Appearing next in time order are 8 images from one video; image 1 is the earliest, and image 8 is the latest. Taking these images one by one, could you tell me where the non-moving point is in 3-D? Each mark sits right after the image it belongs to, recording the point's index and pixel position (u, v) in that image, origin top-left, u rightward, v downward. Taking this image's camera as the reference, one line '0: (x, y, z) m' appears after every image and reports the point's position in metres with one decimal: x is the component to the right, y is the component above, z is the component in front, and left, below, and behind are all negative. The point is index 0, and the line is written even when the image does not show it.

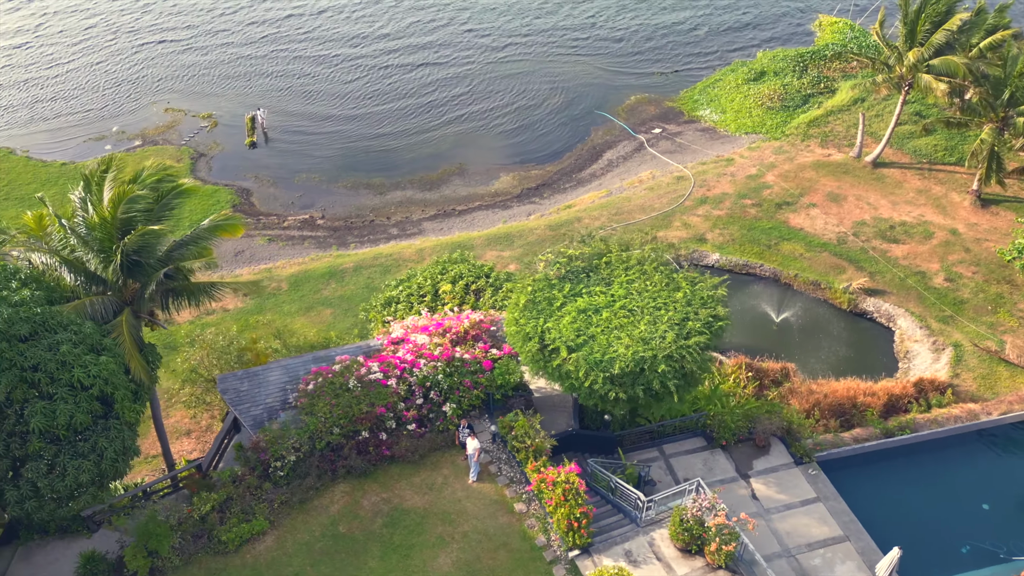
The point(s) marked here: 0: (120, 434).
0: (-6.8, -2.6, +12.6) m
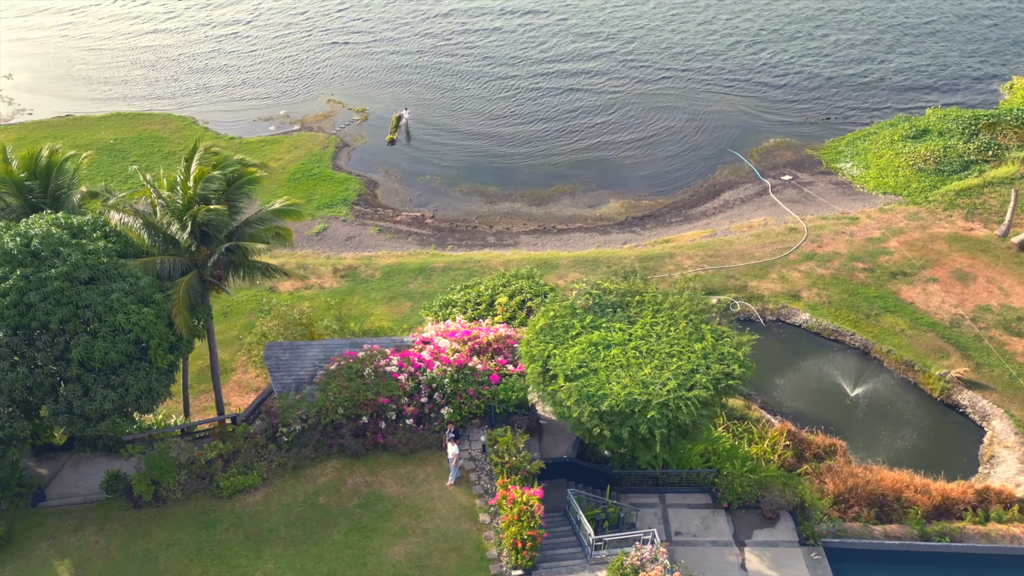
0: (-7.4, -1.8, +14.8) m
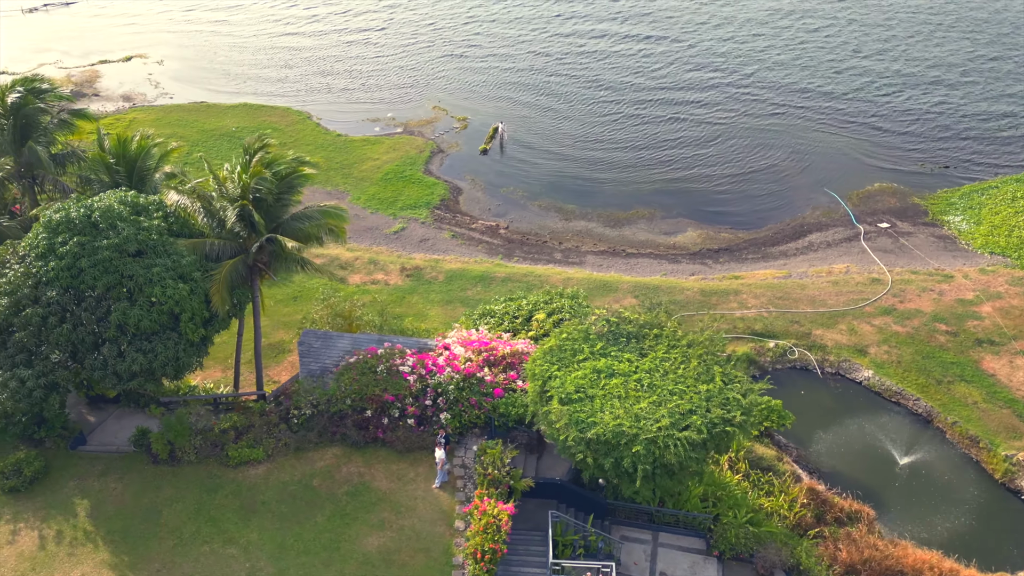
0: (-7.5, -1.3, +16.3) m
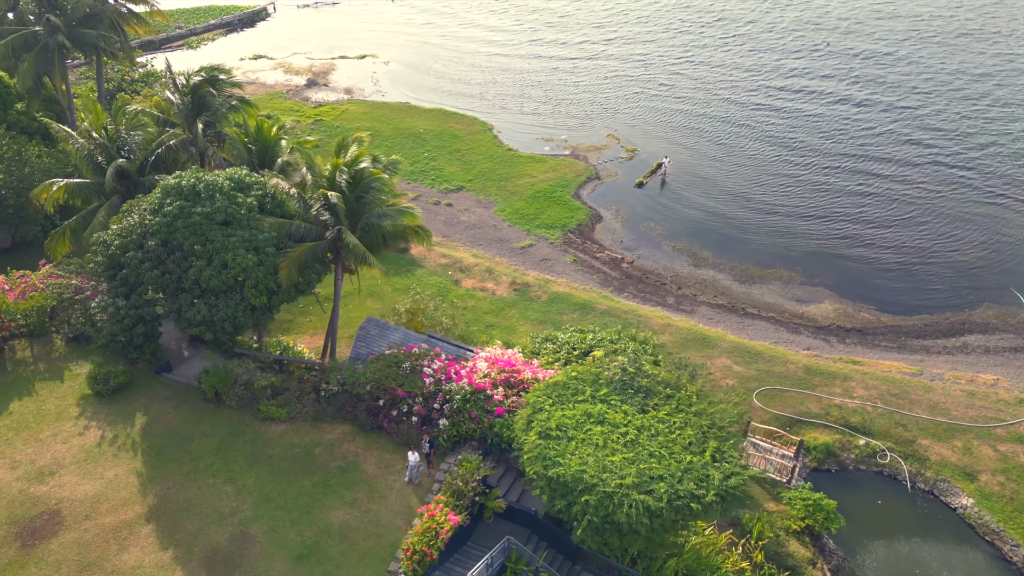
0: (-7.1, -0.4, +19.0) m
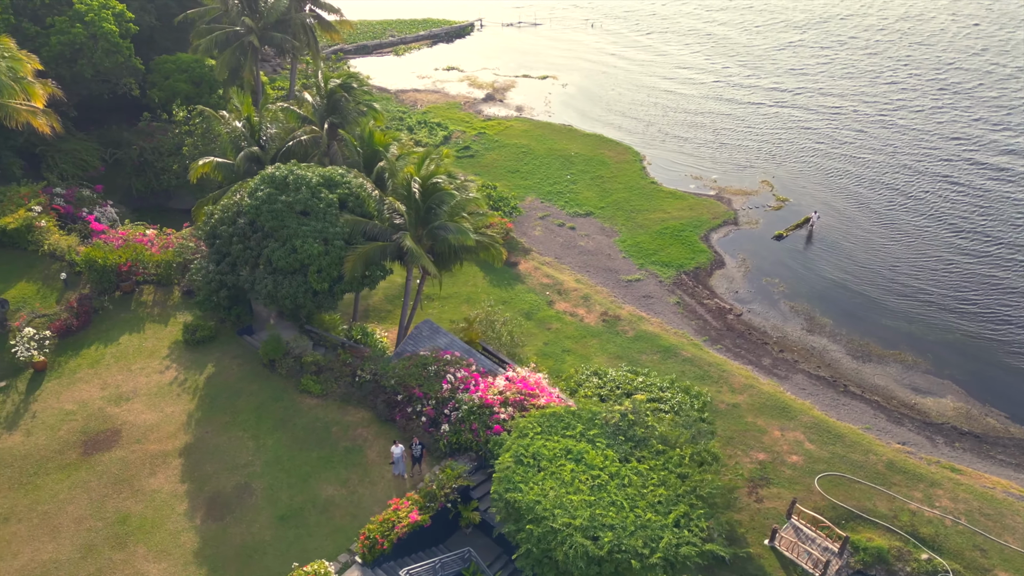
0: (-6.2, +0.1, +21.3) m
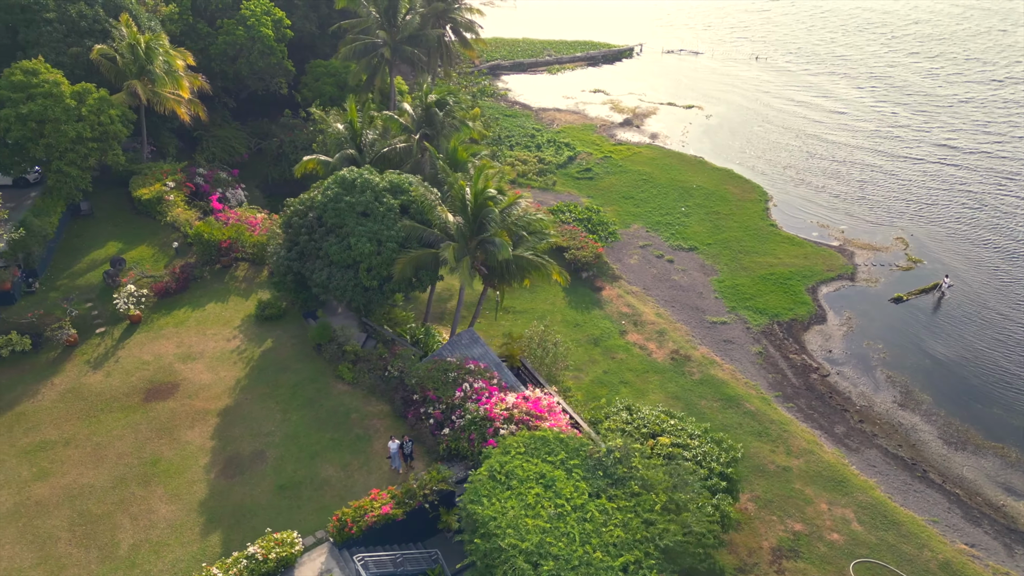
0: (-5.1, +0.2, +23.0) m
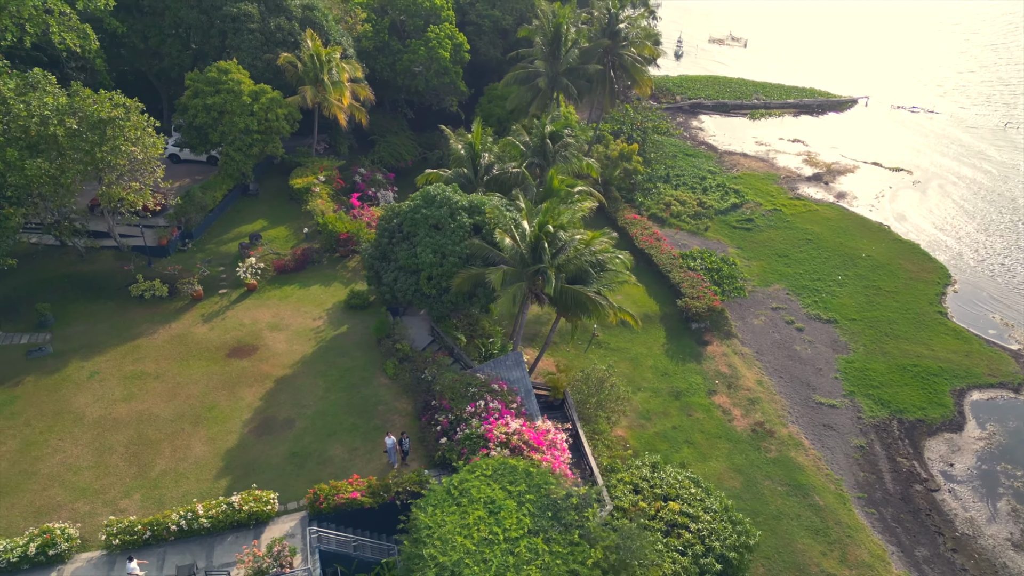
0: (-3.4, +0.1, +24.9) m
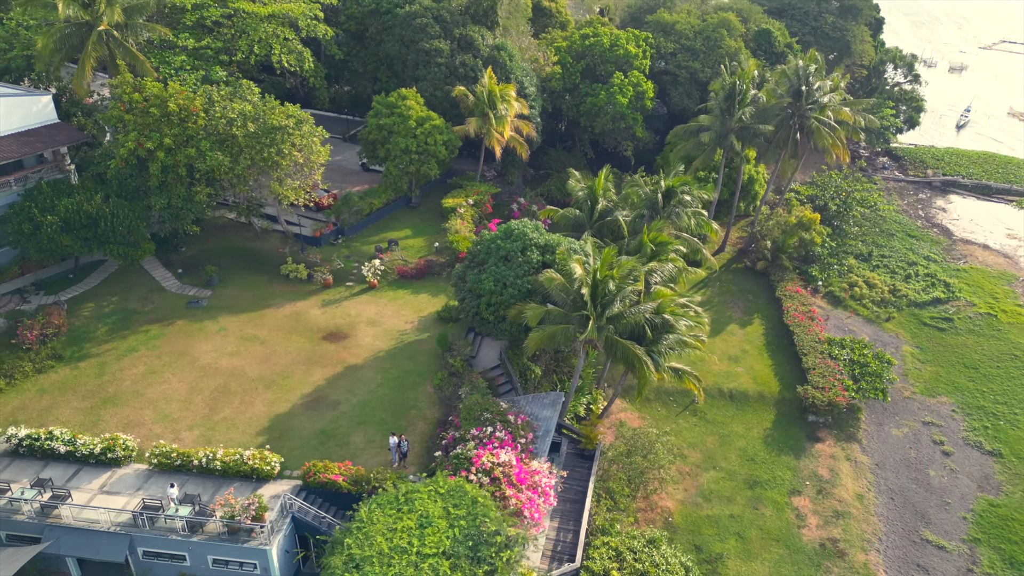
0: (-1.3, -0.7, +26.6) m
